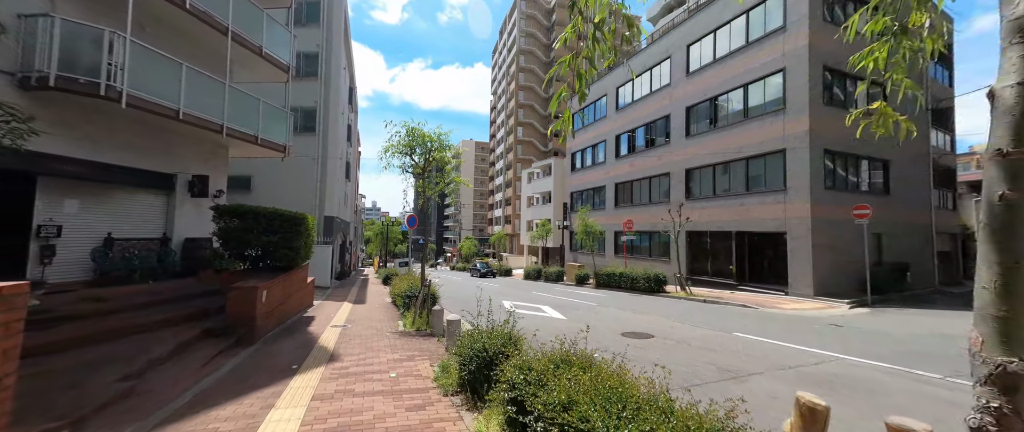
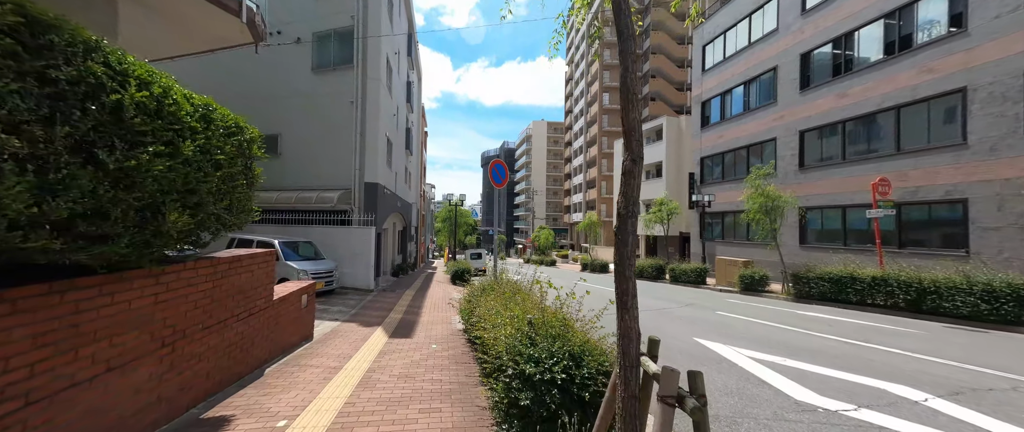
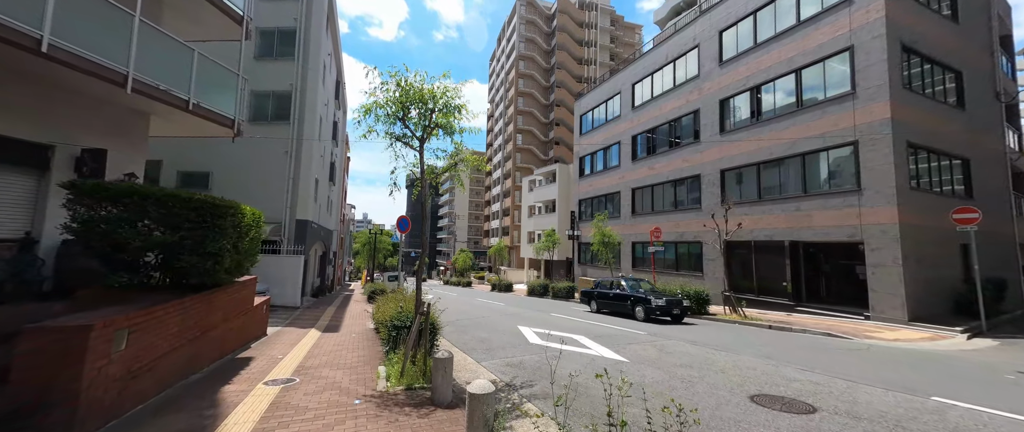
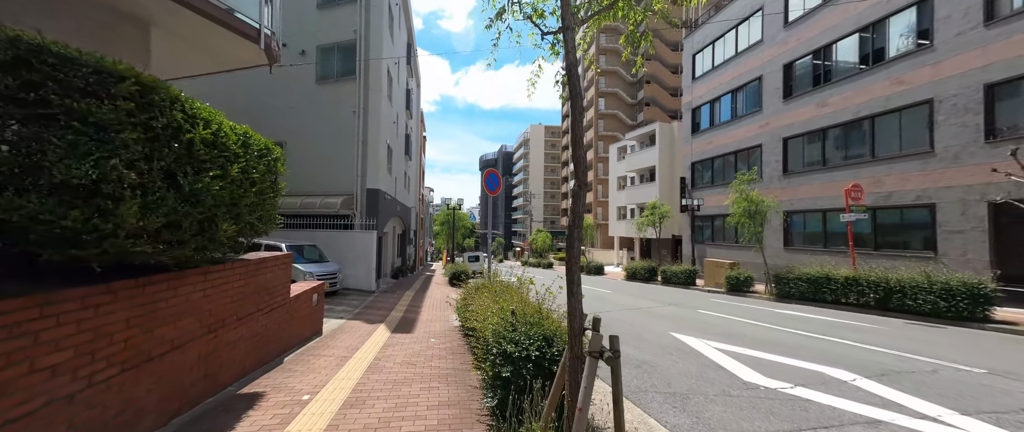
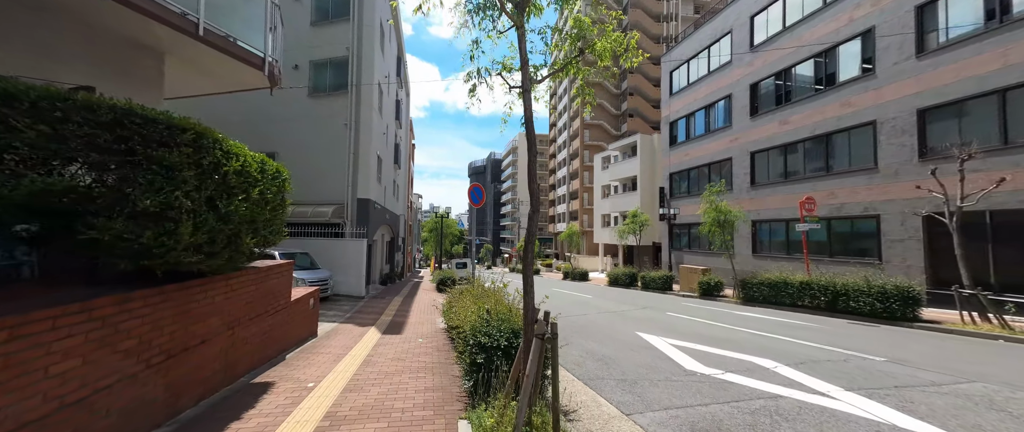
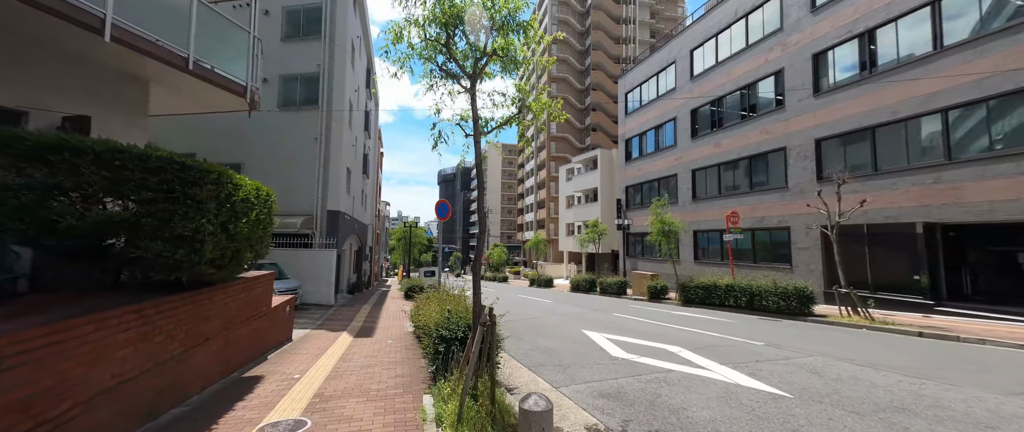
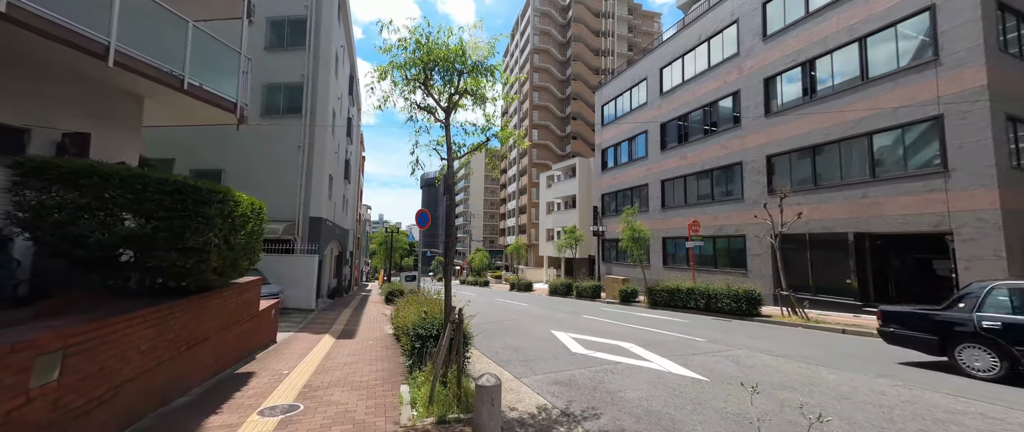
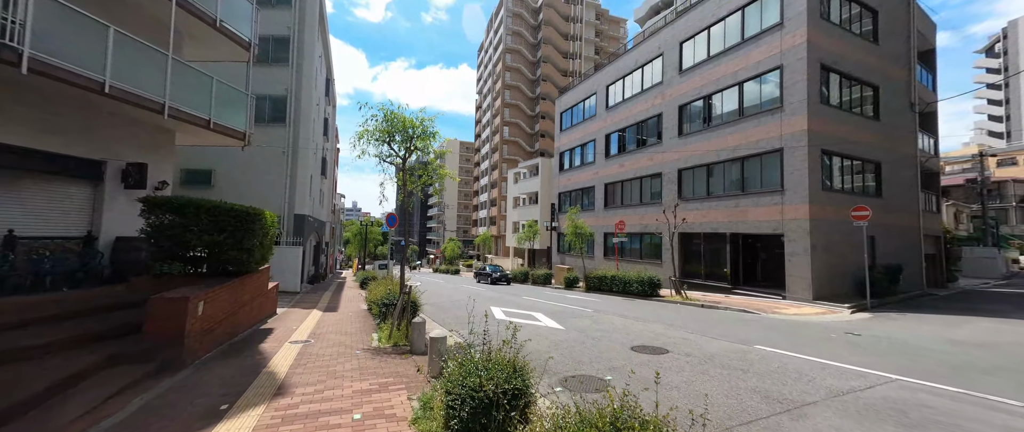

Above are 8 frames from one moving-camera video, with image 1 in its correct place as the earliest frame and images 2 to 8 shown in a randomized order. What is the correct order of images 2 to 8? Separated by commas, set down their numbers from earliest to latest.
8, 3, 7, 6, 5, 4, 2
